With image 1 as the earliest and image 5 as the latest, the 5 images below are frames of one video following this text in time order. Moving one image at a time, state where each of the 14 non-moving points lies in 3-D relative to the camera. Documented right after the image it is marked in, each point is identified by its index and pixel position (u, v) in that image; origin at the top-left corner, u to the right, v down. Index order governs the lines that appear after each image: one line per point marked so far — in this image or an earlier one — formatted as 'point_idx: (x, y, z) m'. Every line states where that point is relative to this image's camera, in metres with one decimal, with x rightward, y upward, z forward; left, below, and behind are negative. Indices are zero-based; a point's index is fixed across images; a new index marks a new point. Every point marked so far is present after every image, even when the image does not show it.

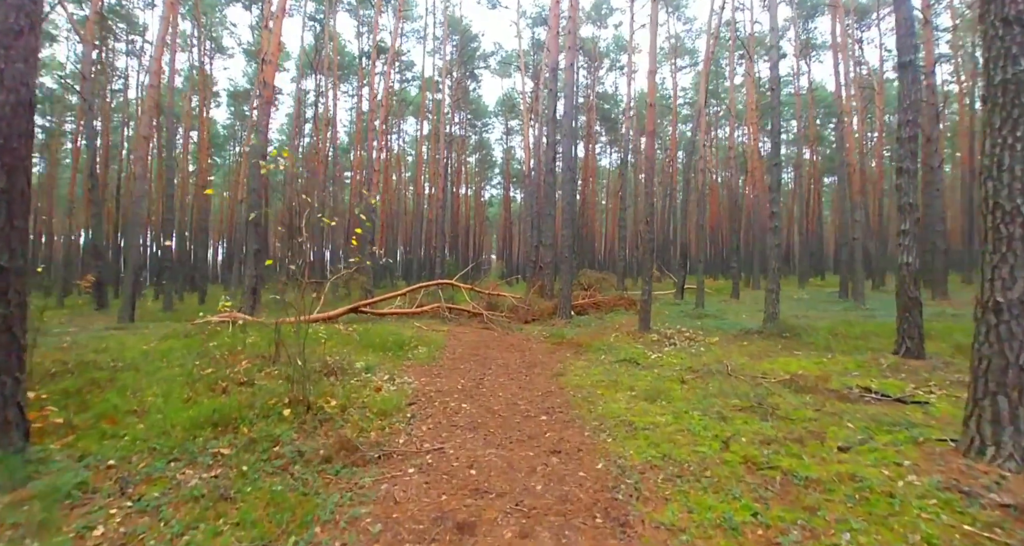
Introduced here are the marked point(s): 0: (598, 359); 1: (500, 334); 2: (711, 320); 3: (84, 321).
0: (+1.4, -1.5, +7.7) m
1: (-0.3, -1.4, +11.0) m
2: (+5.2, -1.2, +12.0) m
3: (-14.5, -1.6, +15.6) m
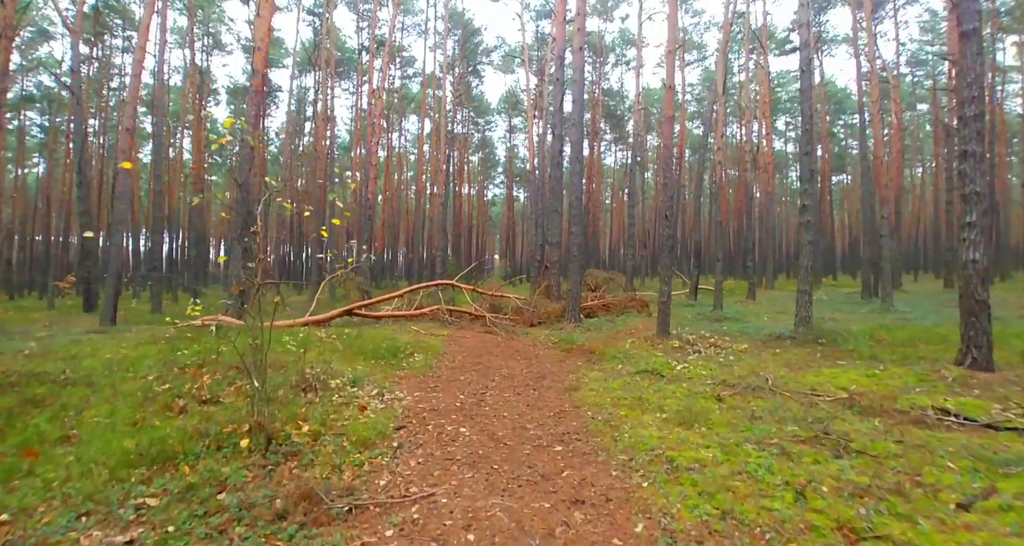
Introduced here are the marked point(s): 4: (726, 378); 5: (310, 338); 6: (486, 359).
0: (+1.5, -1.4, +6.8) m
1: (-0.2, -1.4, +10.1) m
2: (+5.3, -1.2, +11.1) m
3: (-14.3, -1.6, +14.8) m
4: (+2.8, -1.4, +6.1) m
5: (-4.1, -1.4, +9.3) m
6: (-0.5, -1.5, +8.1) m
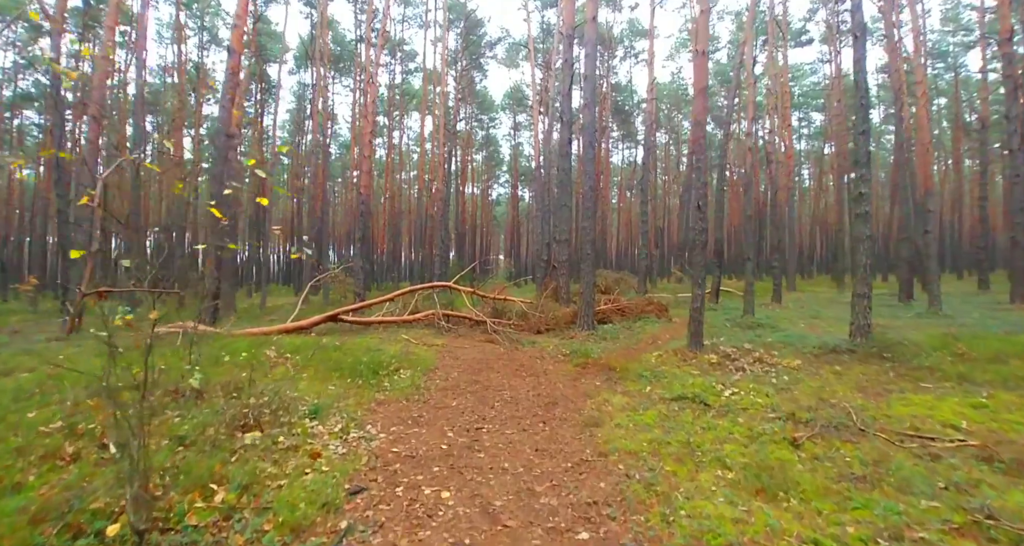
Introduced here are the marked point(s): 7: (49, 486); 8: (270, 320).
0: (+1.6, -1.5, +5.5) m
1: (-0.1, -1.4, +8.7) m
2: (+5.4, -1.2, +9.7) m
3: (-14.2, -1.7, +13.6) m
4: (+2.9, -1.4, +4.8) m
5: (-4.0, -1.4, +8.1) m
6: (-0.4, -1.5, +6.8) m
7: (-3.4, -1.5, +3.4) m
8: (-6.9, -1.4, +13.3) m
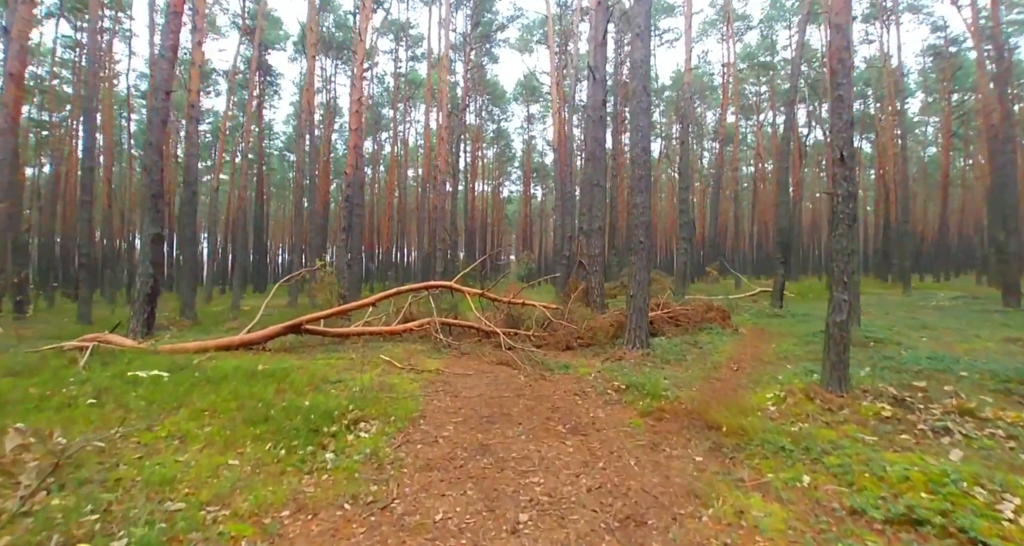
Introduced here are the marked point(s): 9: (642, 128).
0: (+1.8, -1.4, +2.8) m
1: (+0.2, -1.4, +6.1) m
2: (+5.8, -1.1, +6.9) m
3: (-13.7, -1.6, +11.2) m
4: (+3.1, -1.3, +2.0) m
5: (-3.7, -1.3, +5.5) m
6: (-0.1, -1.4, +4.1) m
7: (-3.2, -1.4, +0.8) m
8: (-6.5, -1.3, +10.8) m
9: (+1.9, +2.1, +6.8) m
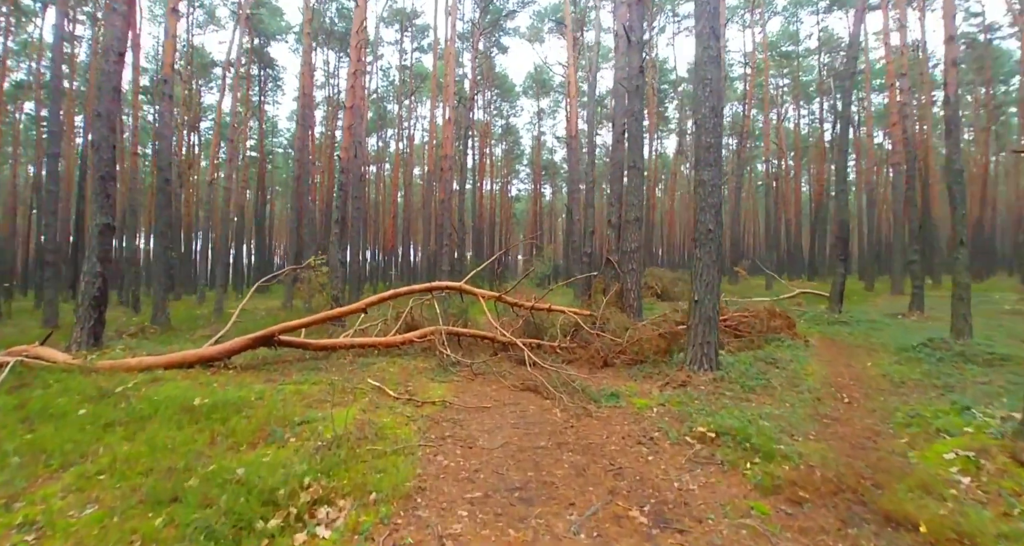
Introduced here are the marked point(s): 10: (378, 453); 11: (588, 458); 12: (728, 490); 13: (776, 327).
0: (+2.1, -1.4, +1.2) m
1: (+0.5, -1.3, +4.5) m
2: (+6.1, -1.1, +5.2) m
3: (-13.4, -1.6, +9.9) m
4: (+3.4, -1.3, +0.4) m
5: (-3.4, -1.3, +4.0) m
6: (+0.2, -1.4, +2.6) m
7: (-3.0, -1.4, -0.7) m
8: (-6.1, -1.3, +9.3) m
9: (+2.3, +2.2, +5.2) m
10: (-0.9, -1.3, +3.3) m
11: (+0.6, -1.4, +3.5) m
12: (+1.4, -1.4, +3.0) m
13: (+4.3, -0.9, +7.5) m
